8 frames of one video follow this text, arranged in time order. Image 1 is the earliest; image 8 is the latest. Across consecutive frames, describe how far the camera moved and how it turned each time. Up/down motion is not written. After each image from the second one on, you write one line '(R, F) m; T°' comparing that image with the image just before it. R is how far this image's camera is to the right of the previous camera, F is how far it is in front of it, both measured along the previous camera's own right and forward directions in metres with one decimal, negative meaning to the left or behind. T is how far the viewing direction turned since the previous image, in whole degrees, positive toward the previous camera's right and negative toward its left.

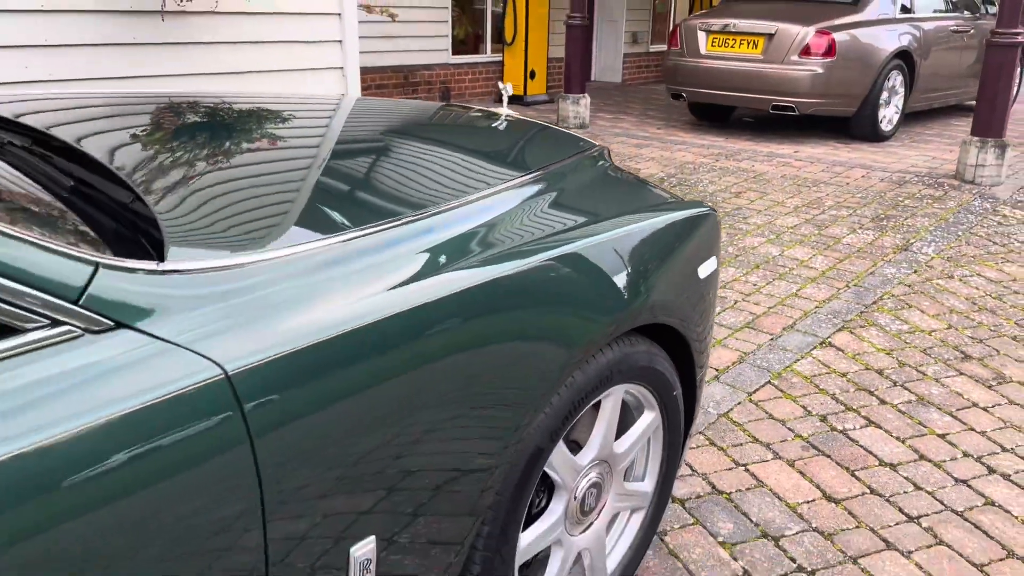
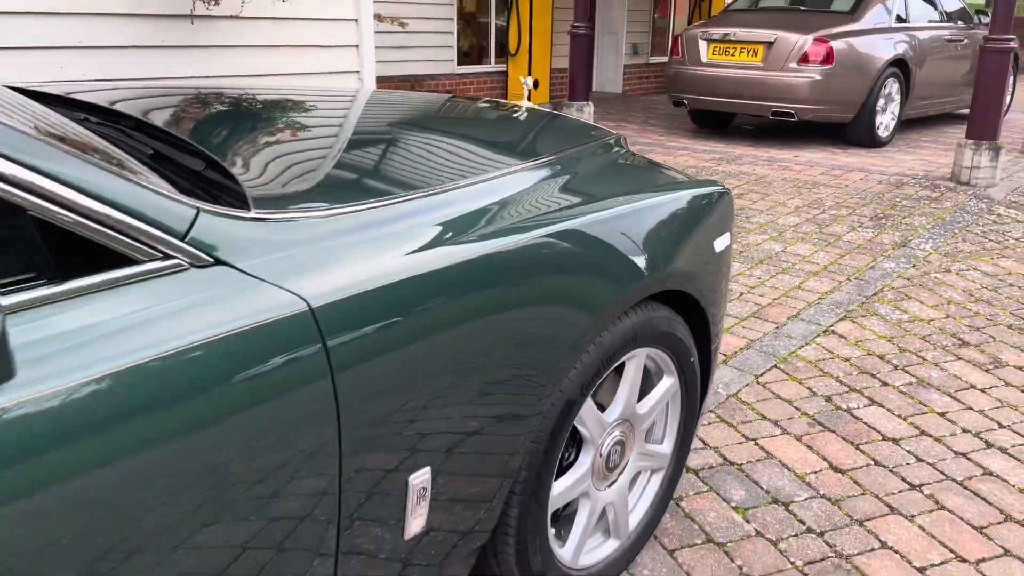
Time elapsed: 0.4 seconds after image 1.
(-0.1, -0.1) m; 0°
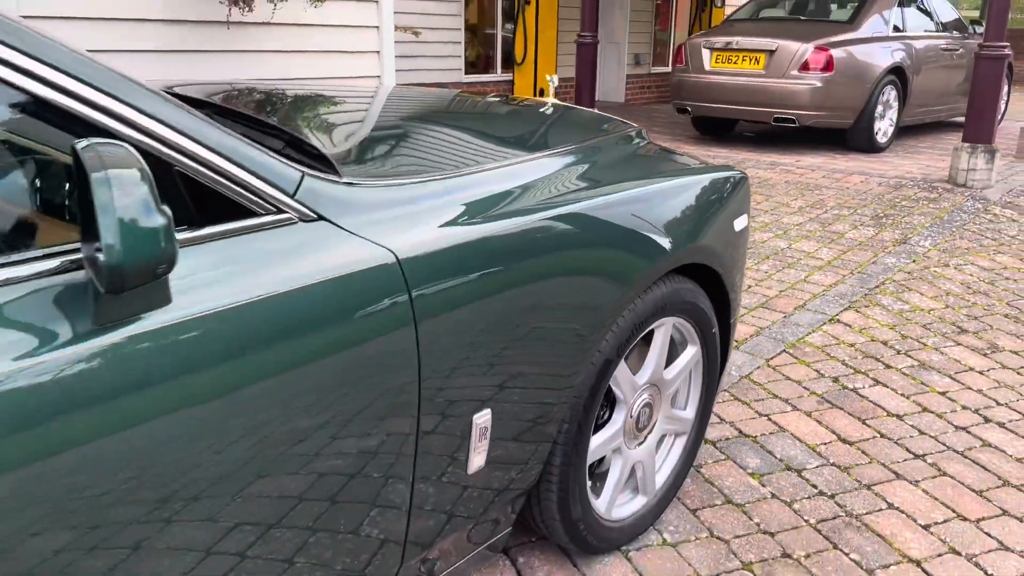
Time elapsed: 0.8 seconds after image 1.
(-0.1, -0.2) m; 0°
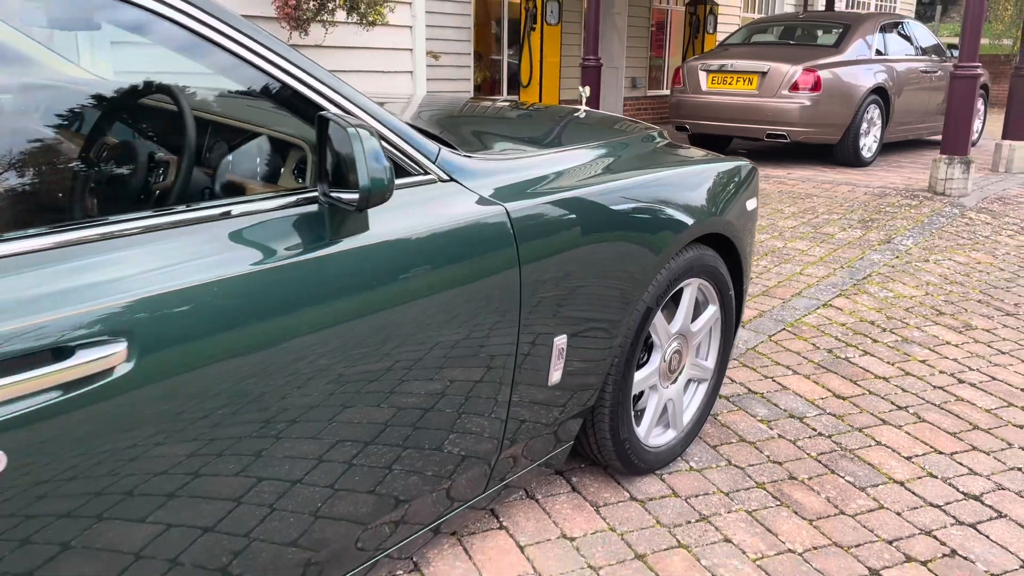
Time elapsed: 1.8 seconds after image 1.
(-0.2, -0.5) m; +1°
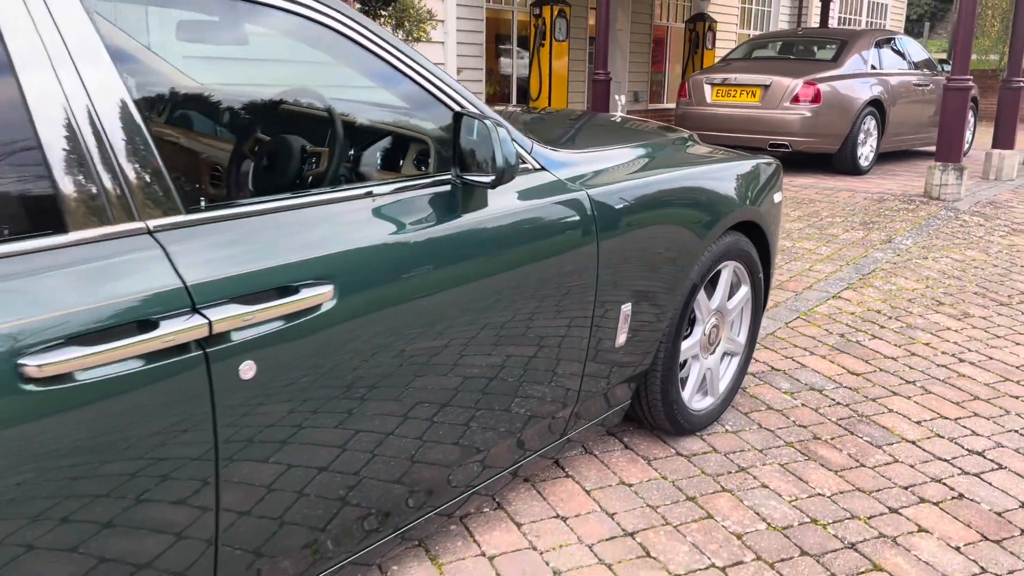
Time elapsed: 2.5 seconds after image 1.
(-0.2, -0.3) m; +1°
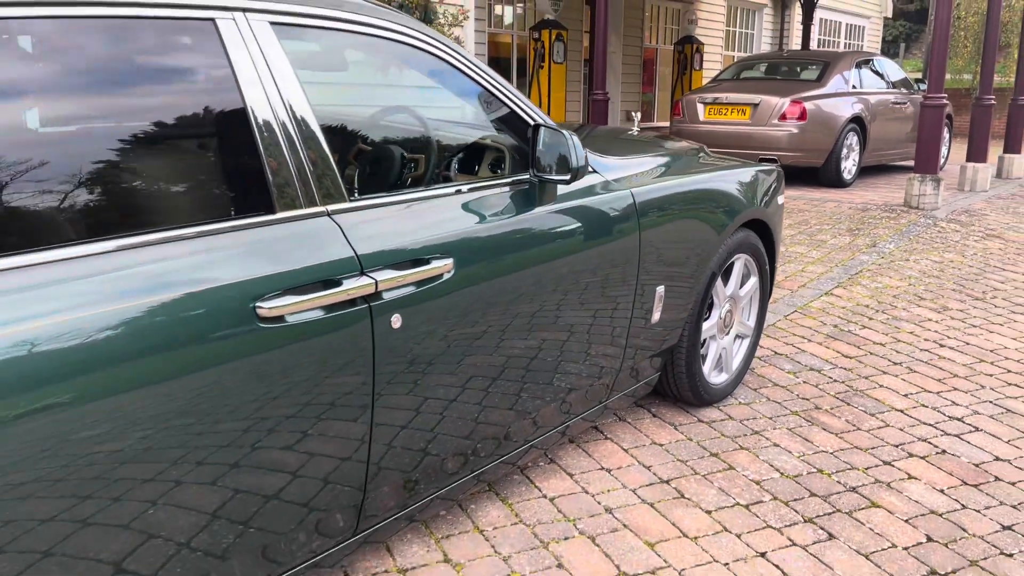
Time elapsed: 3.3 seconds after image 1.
(-0.2, -0.4) m; +1°
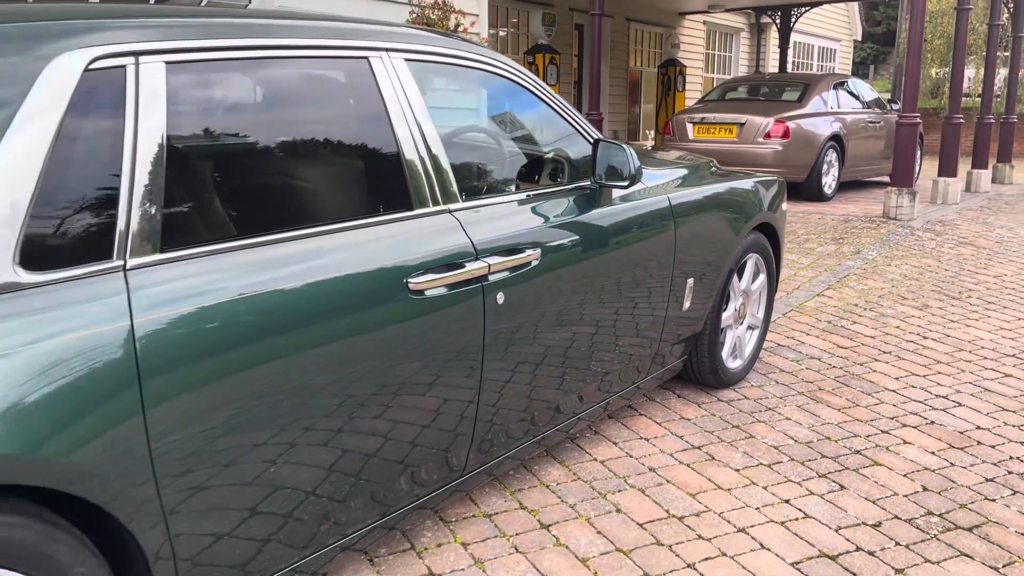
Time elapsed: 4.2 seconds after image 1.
(-0.3, -0.4) m; +2°
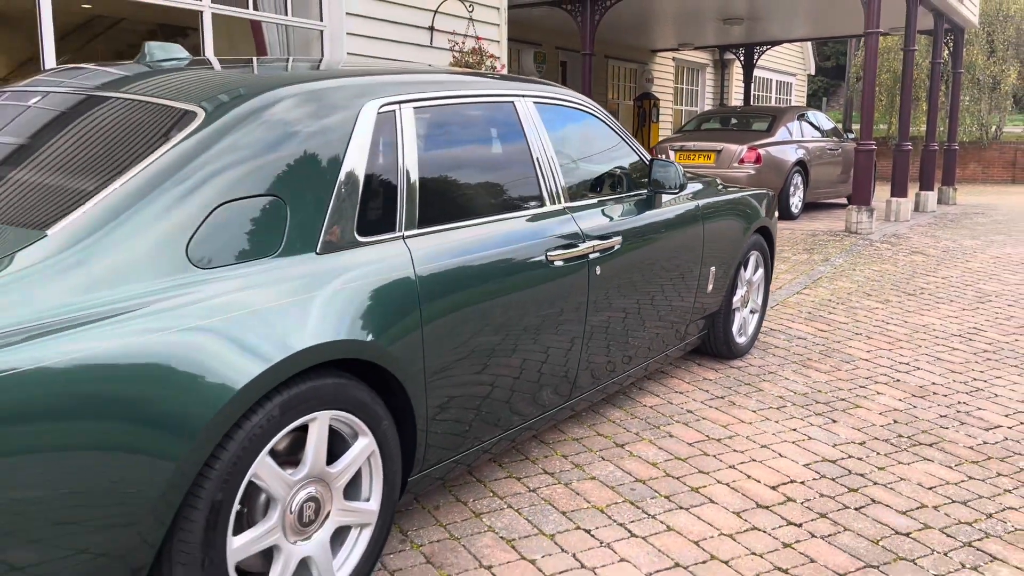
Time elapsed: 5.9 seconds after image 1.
(-0.5, -0.9) m; +3°
